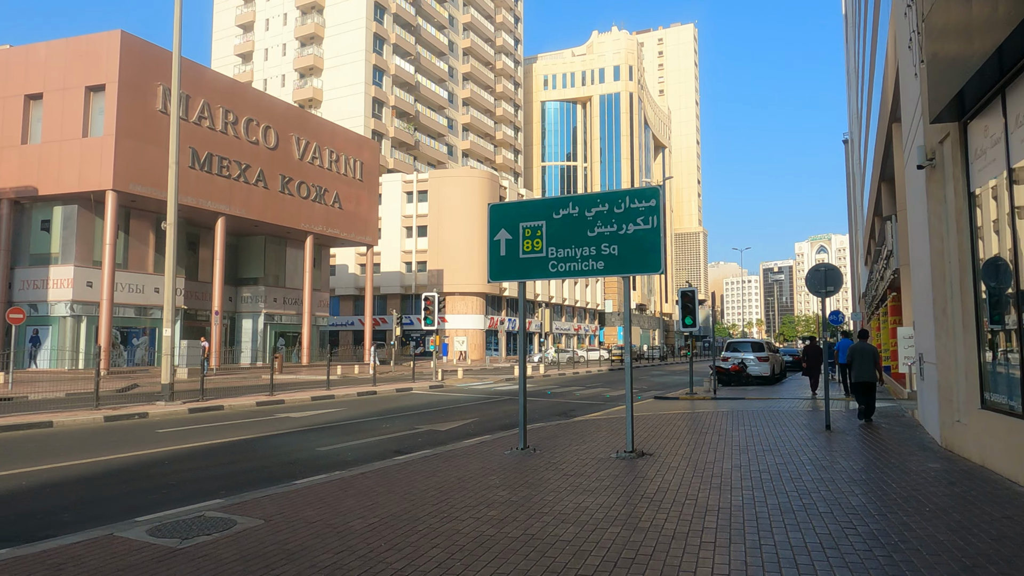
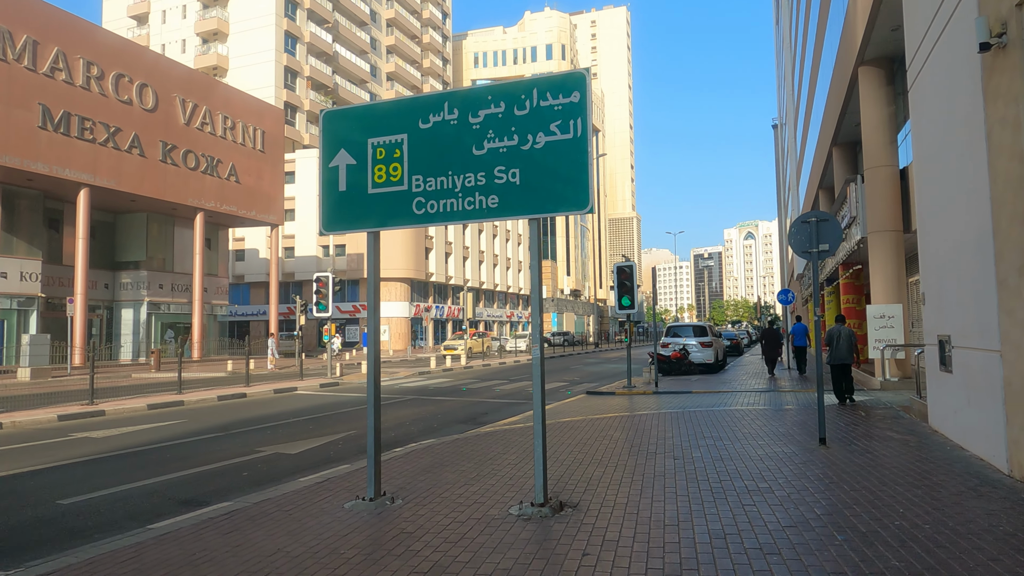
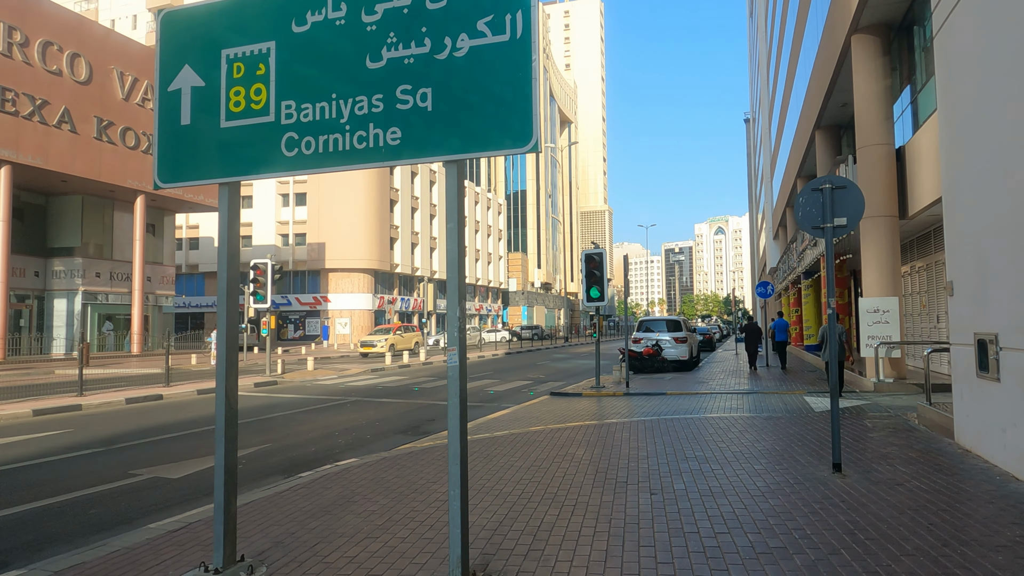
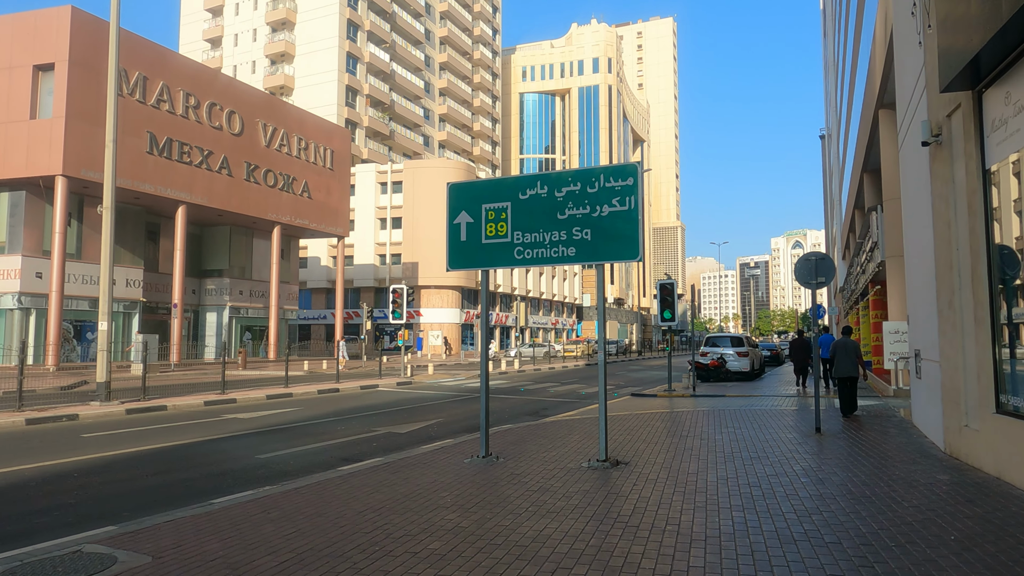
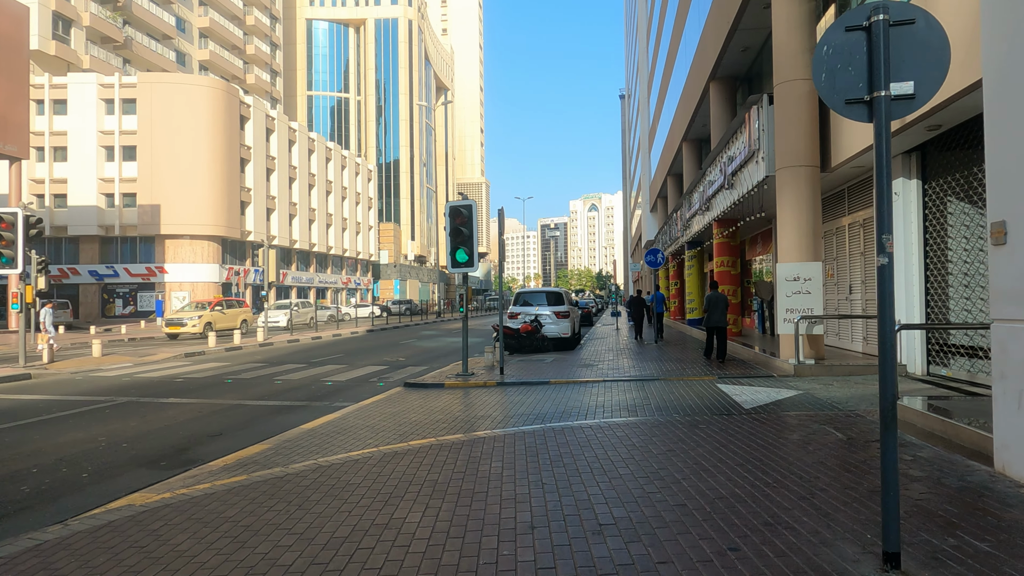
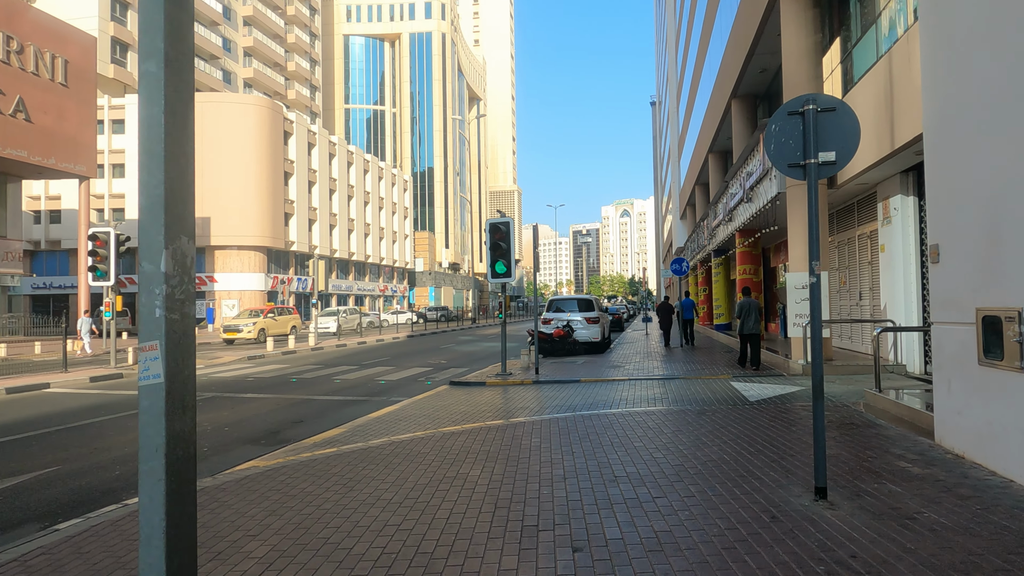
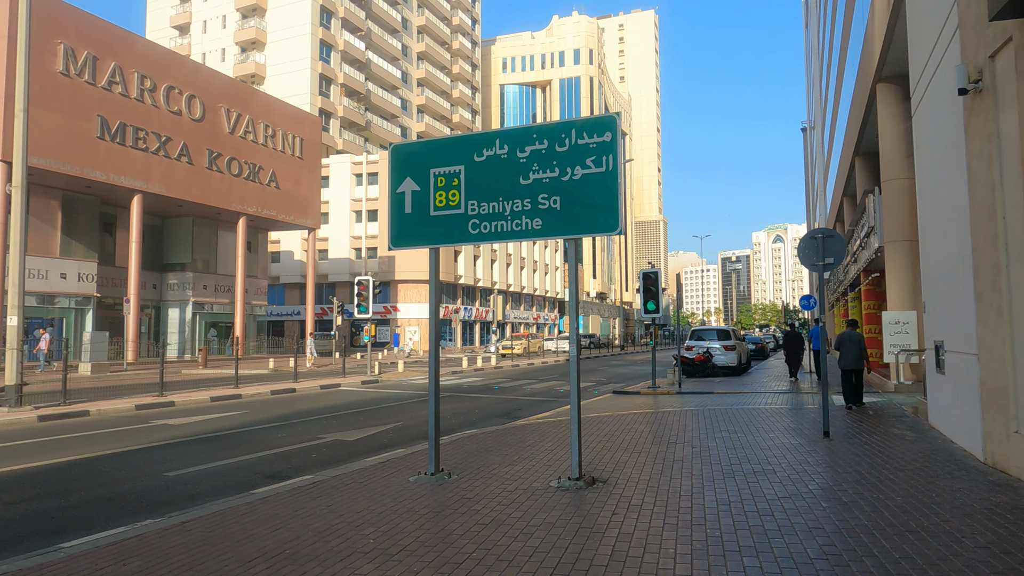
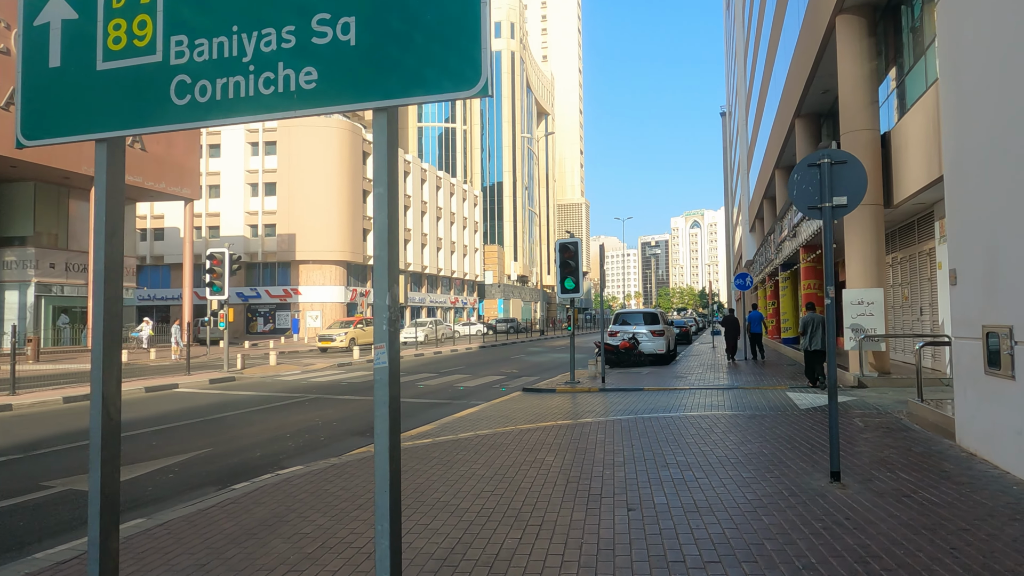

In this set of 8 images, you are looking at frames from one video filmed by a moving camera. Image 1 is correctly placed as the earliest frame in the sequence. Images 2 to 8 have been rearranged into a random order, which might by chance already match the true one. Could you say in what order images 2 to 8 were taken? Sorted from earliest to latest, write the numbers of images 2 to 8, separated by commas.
4, 7, 2, 3, 8, 6, 5
